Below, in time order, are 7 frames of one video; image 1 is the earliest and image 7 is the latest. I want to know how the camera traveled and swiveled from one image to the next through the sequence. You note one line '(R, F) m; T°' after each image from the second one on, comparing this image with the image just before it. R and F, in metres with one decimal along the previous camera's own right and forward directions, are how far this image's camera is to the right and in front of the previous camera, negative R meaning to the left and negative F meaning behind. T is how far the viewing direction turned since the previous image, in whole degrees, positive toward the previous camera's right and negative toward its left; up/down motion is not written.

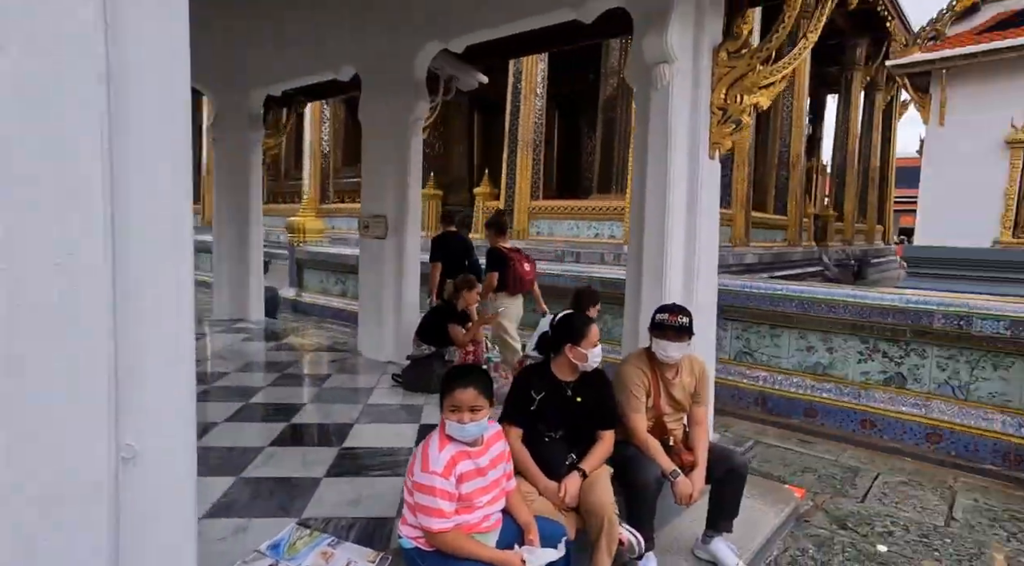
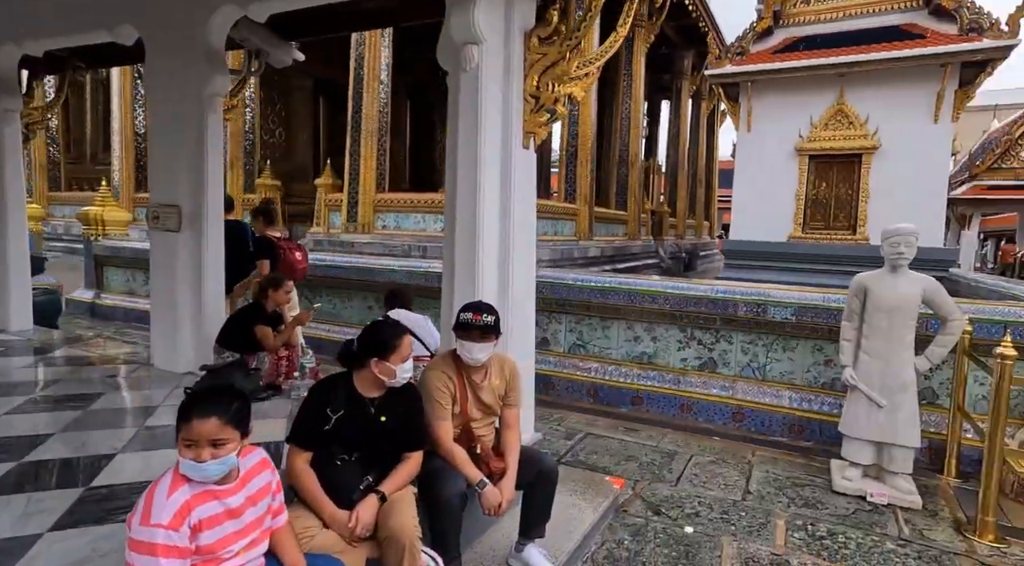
(+0.2, +0.1) m; +13°
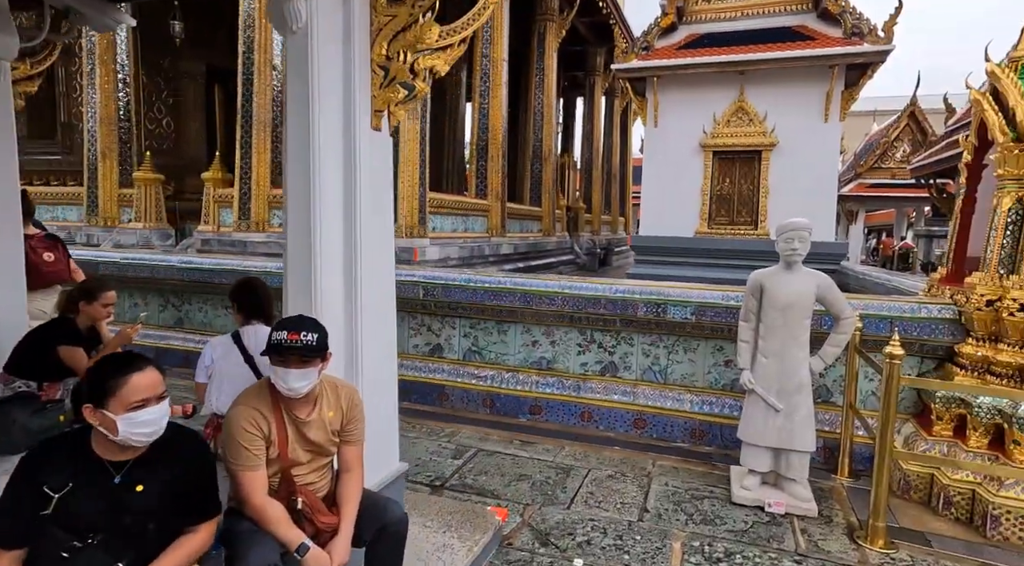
(+0.2, +0.3) m; +7°
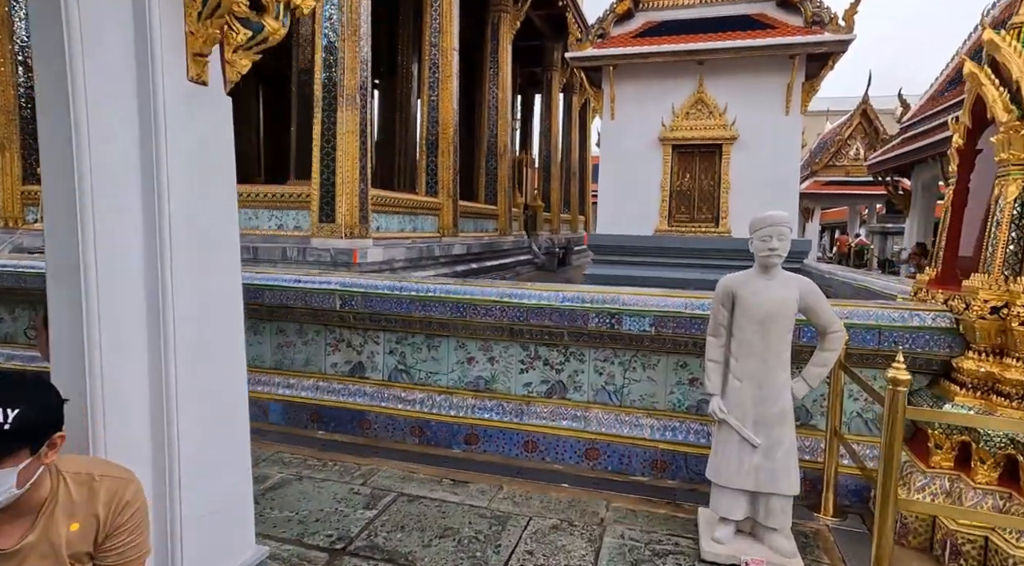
(+0.1, +0.5) m; +3°
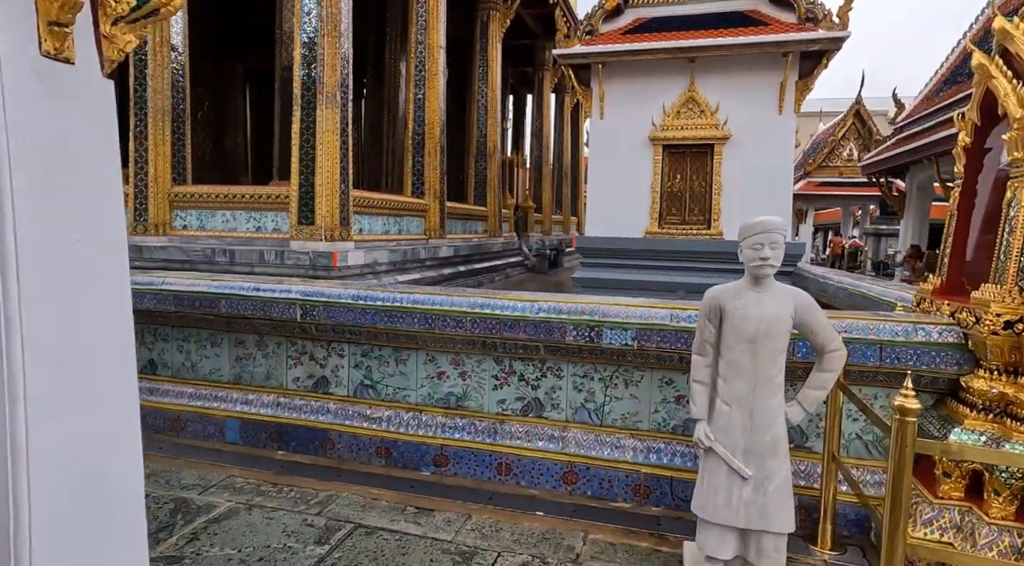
(+0.1, +0.2) m; +1°
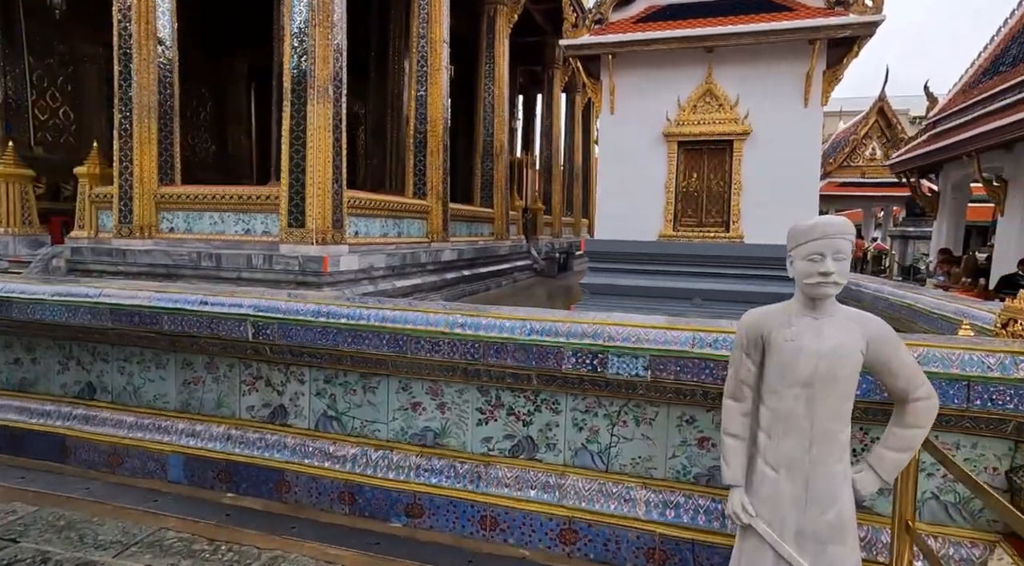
(+0.1, +0.4) m; -1°
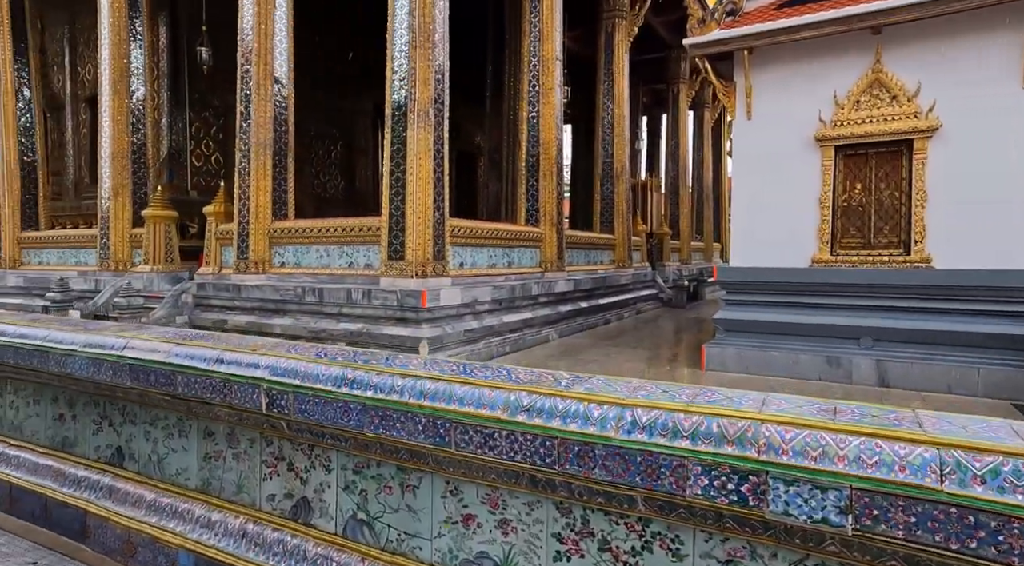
(+0.1, +0.7) m; -12°
